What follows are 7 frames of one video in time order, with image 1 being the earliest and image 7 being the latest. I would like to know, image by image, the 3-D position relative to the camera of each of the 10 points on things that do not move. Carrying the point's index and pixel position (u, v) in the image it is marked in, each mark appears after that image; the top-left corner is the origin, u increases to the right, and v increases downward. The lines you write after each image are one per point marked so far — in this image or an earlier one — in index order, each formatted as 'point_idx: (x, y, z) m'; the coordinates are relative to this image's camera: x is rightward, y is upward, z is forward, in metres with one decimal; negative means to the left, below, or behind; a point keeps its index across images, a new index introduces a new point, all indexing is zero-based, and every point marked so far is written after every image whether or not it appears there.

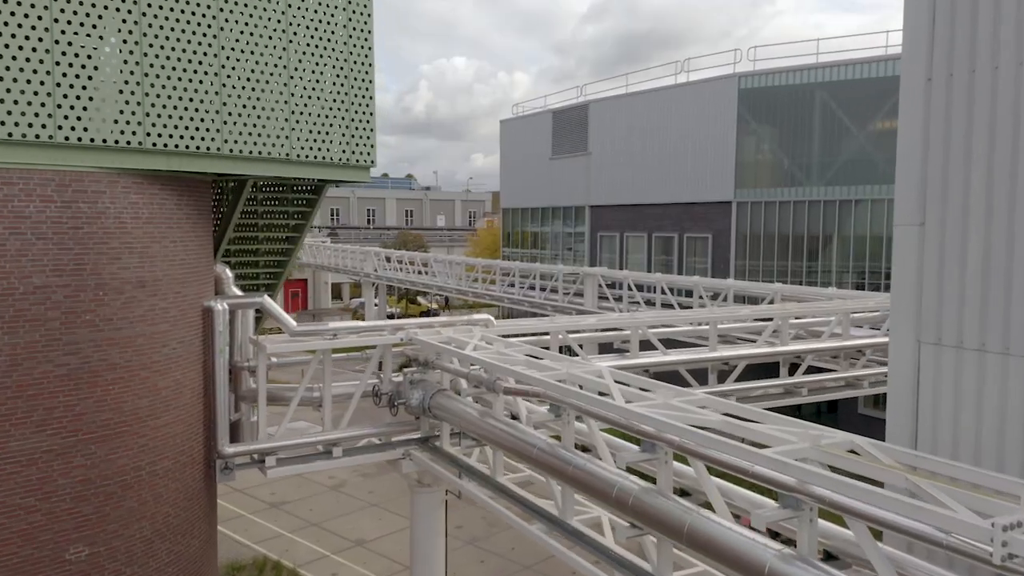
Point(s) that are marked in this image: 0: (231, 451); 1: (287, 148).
0: (-3.2, -1.9, +9.0) m
1: (-2.8, +1.7, +9.5) m
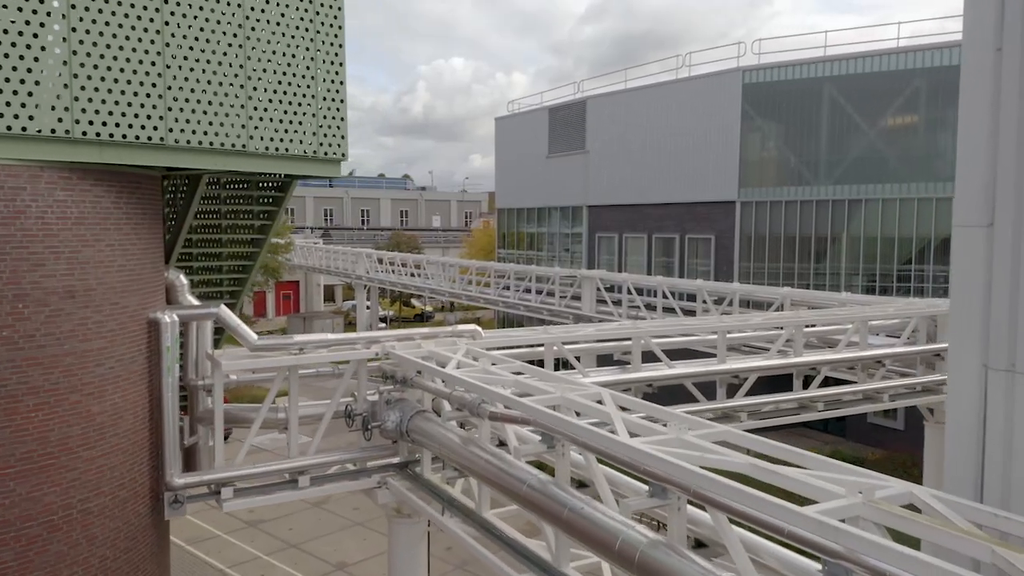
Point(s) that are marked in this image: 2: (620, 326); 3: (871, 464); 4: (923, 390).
0: (-3.3, -1.9, +7.9) m
1: (-2.9, +1.6, +8.5) m
2: (+1.5, -0.5, +10.8) m
3: (+9.0, -4.4, +19.8) m
4: (+7.1, -1.8, +13.7) m
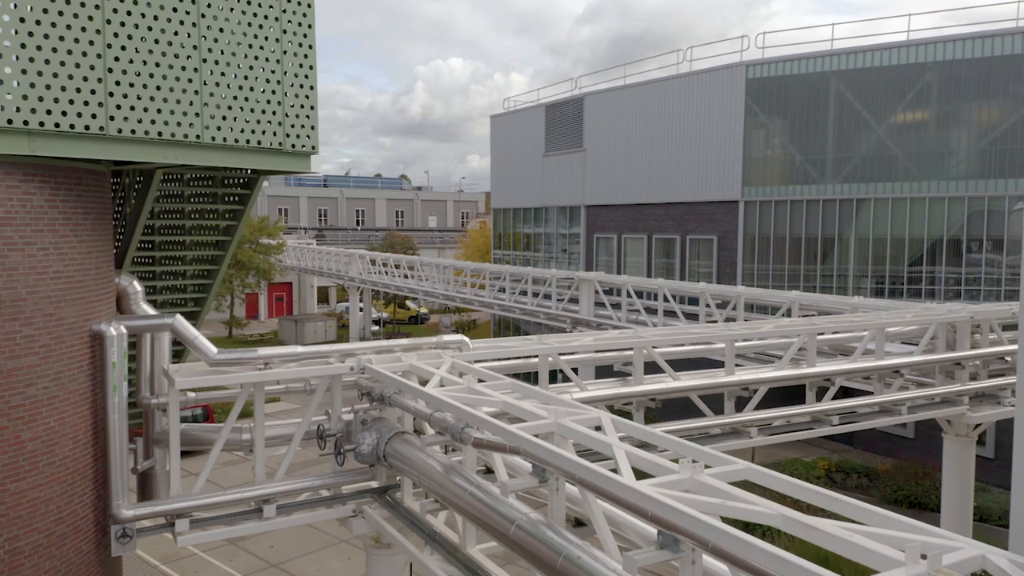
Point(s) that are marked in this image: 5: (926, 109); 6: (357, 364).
0: (-3.4, -2.0, +7.1) m
1: (-3.0, +1.5, +7.6) m
2: (+1.4, -0.6, +10.0) m
3: (+8.8, -4.5, +19.0) m
4: (+6.9, -1.8, +12.8) m
5: (+10.3, +4.5, +19.9) m
6: (-1.5, -0.8, +7.9) m
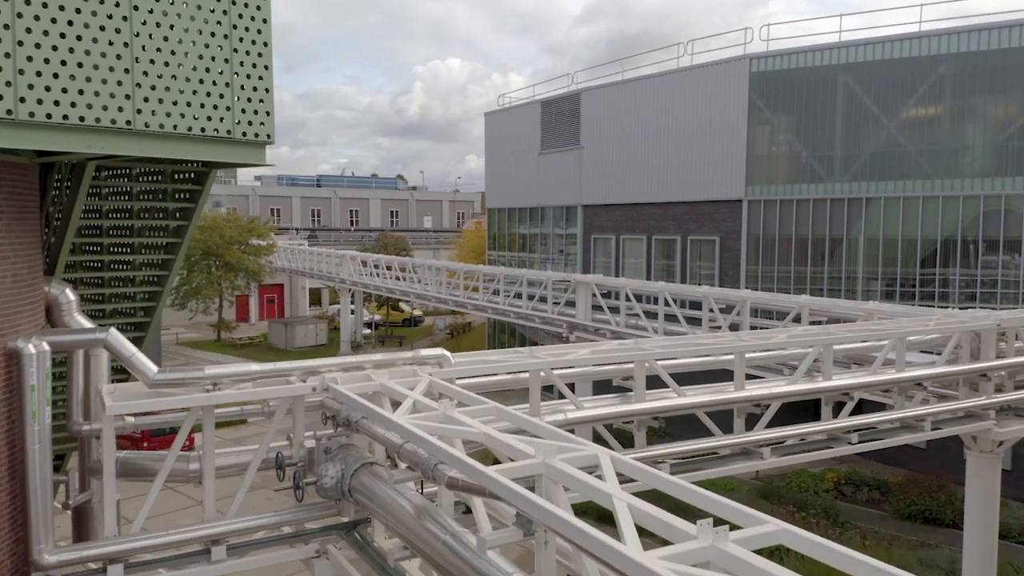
0: (-3.5, -2.1, +6.1) m
1: (-3.2, +1.5, +6.6) m
2: (+1.2, -0.7, +9.0) m
3: (+8.7, -4.5, +18.1) m
4: (+6.8, -1.9, +11.9) m
5: (+10.2, +4.4, +19.0) m
6: (-1.7, -0.8, +6.9) m
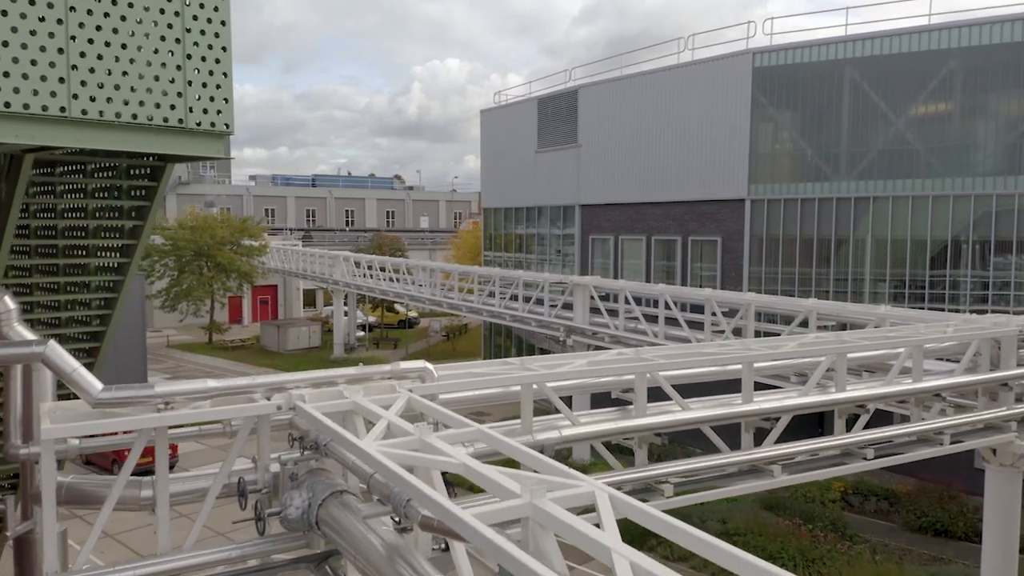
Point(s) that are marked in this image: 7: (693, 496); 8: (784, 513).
0: (-3.6, -2.2, +5.4) m
1: (-3.3, +1.4, +5.9) m
2: (+1.1, -0.7, +8.3) m
3: (+8.6, -4.6, +17.4) m
4: (+6.7, -2.0, +11.2) m
5: (+10.0, +4.3, +18.3) m
6: (-1.8, -0.9, +6.2) m
7: (+1.9, -2.2, +8.4) m
8: (+5.7, -4.8, +16.8) m
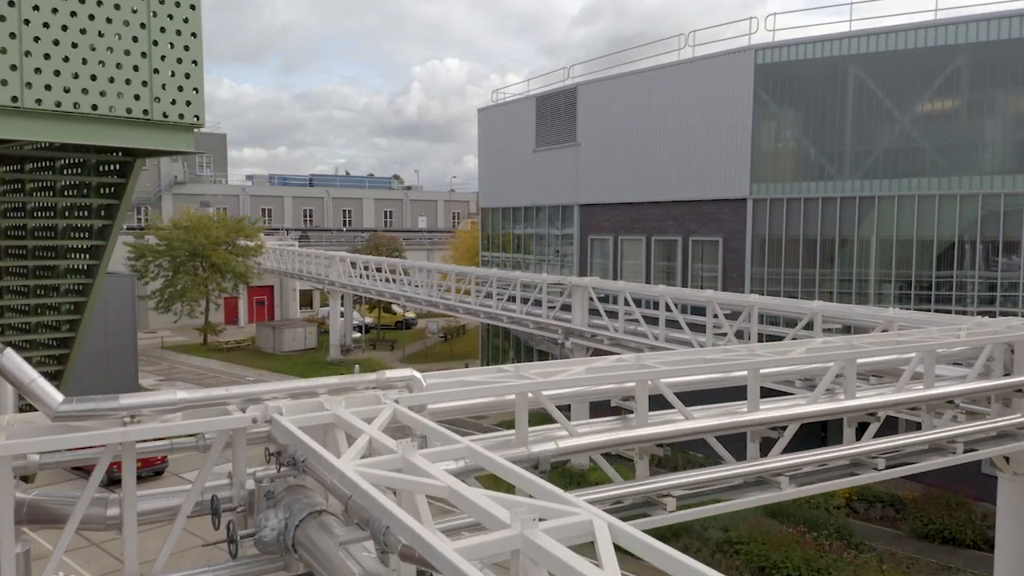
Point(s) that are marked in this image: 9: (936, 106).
0: (-3.7, -2.2, +5.0) m
1: (-3.3, +1.4, +5.5) m
2: (+1.1, -0.8, +7.9) m
3: (+8.5, -4.6, +17.0) m
4: (+6.6, -2.0, +10.8) m
5: (+10.0, +4.3, +17.9) m
6: (-1.8, -0.9, +5.8) m
7: (+1.9, -2.2, +8.0) m
8: (+5.7, -4.8, +16.4) m
9: (+9.7, +4.2, +18.2) m
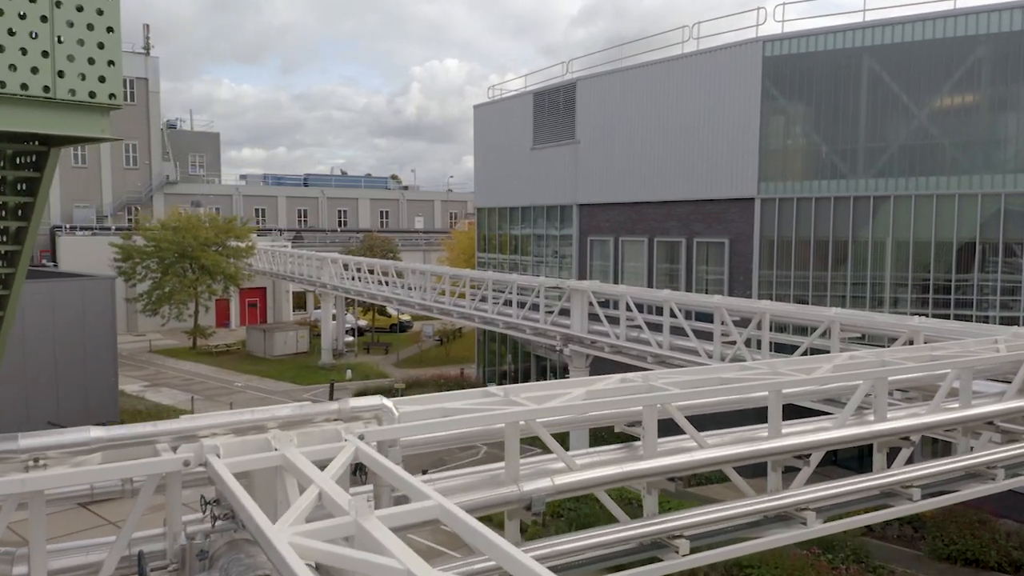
0: (-3.8, -2.3, +4.0) m
1: (-3.4, +1.3, +4.5) m
2: (+1.0, -0.9, +6.9) m
3: (+8.4, -4.7, +16.0) m
4: (+6.5, -2.1, +9.8) m
5: (+9.9, +4.2, +16.9) m
6: (-1.9, -1.0, +4.8) m
7: (+1.8, -2.3, +7.0) m
8: (+5.6, -4.9, +15.4) m
9: (+9.6, +4.1, +17.2) m
